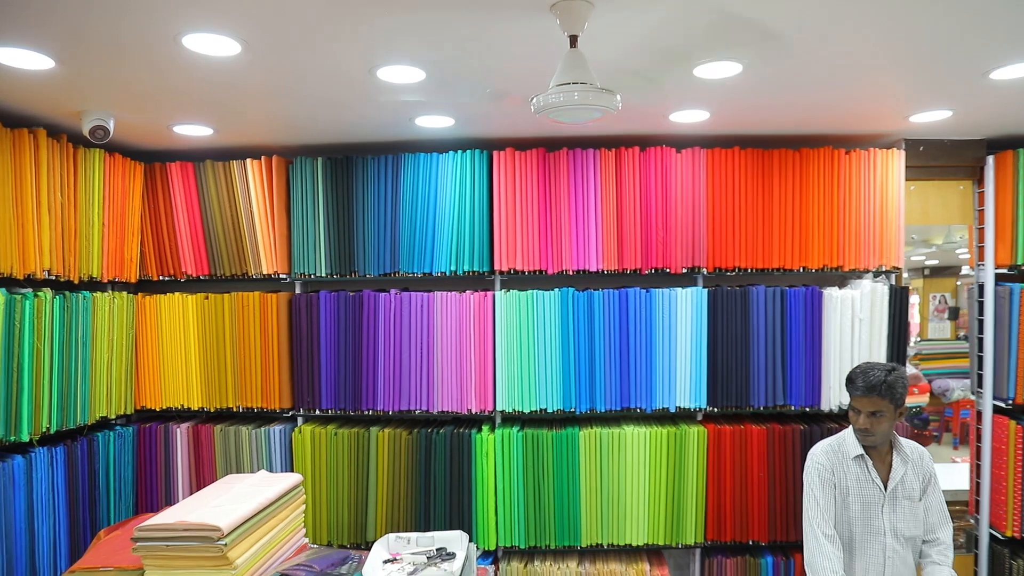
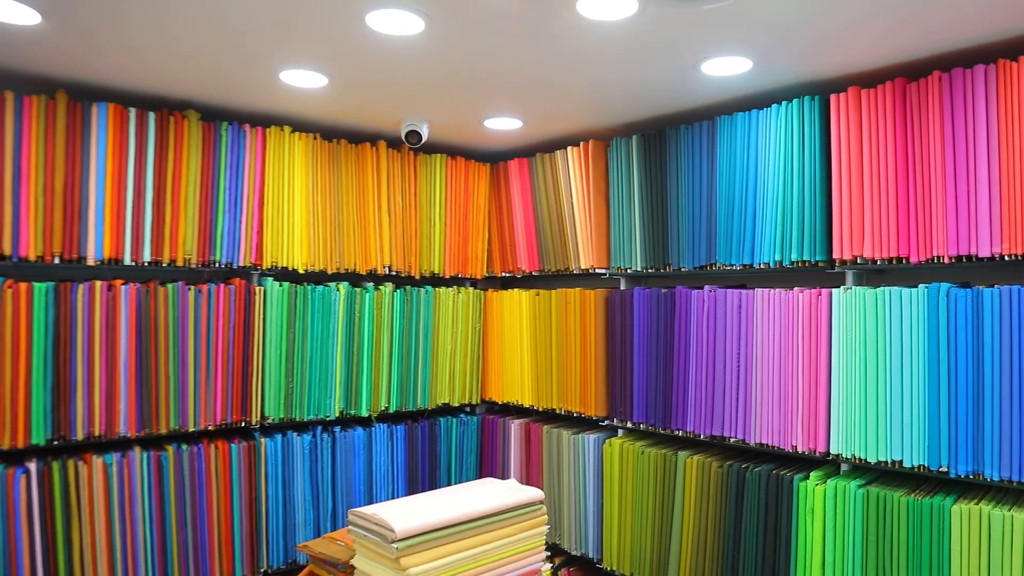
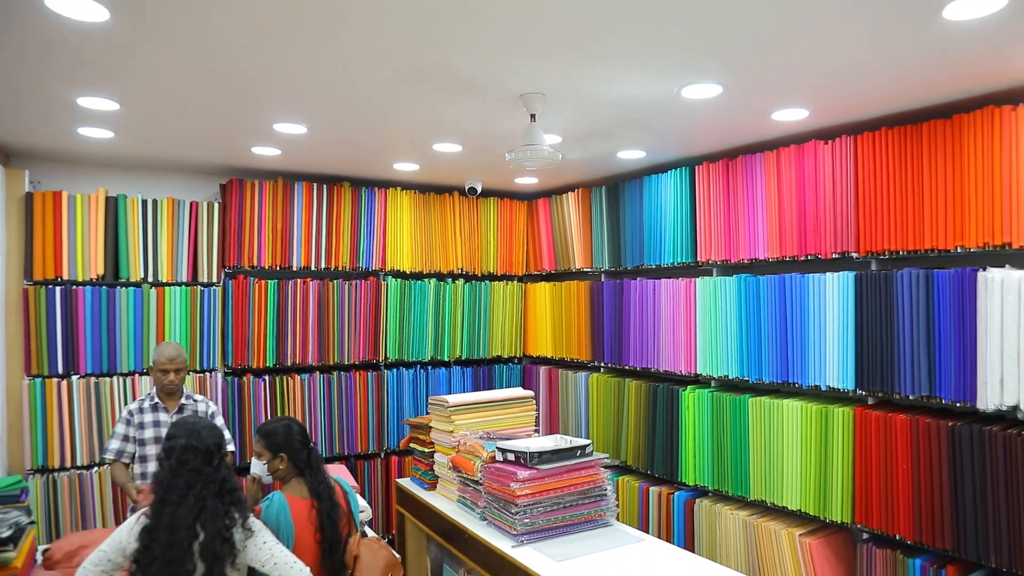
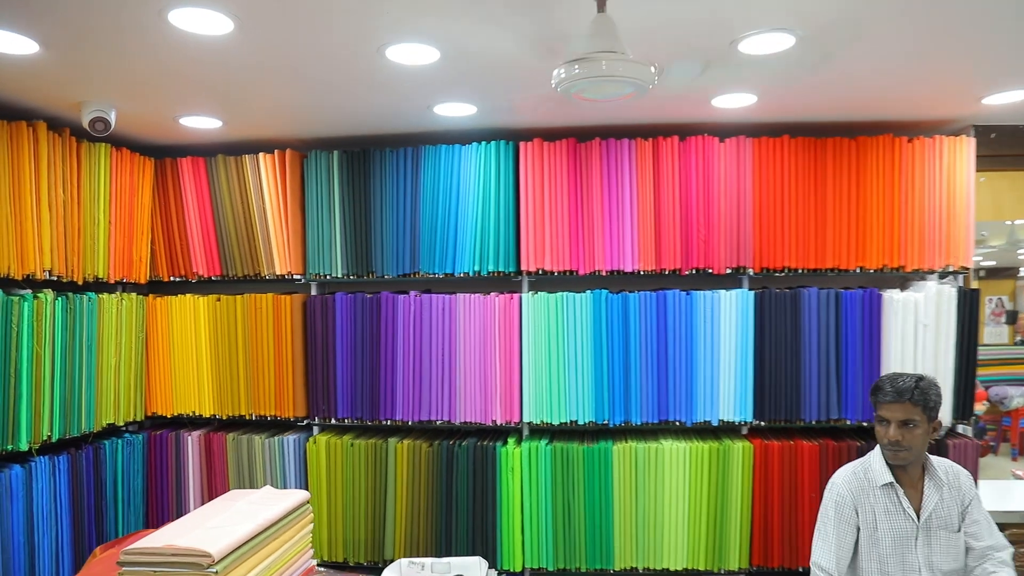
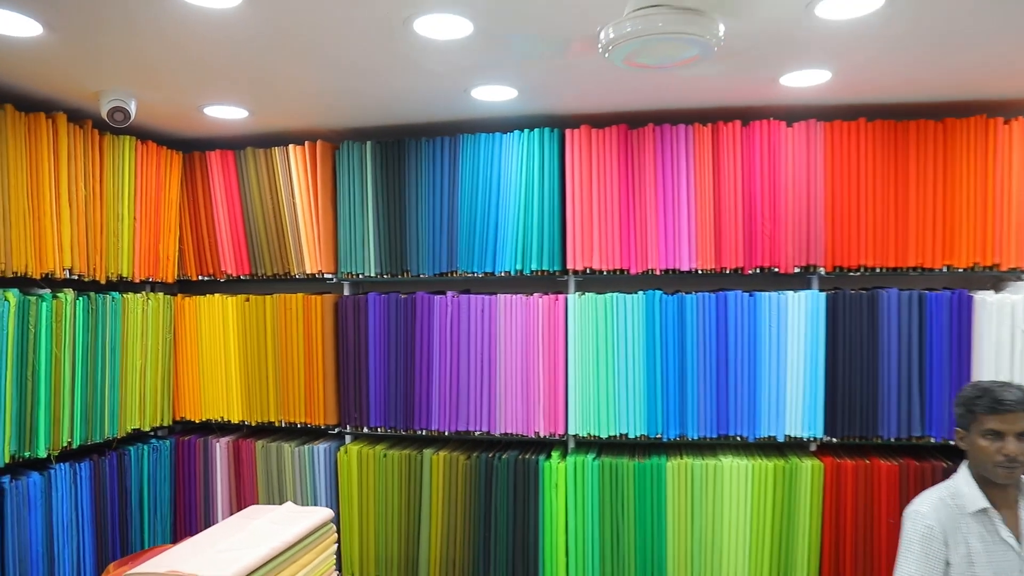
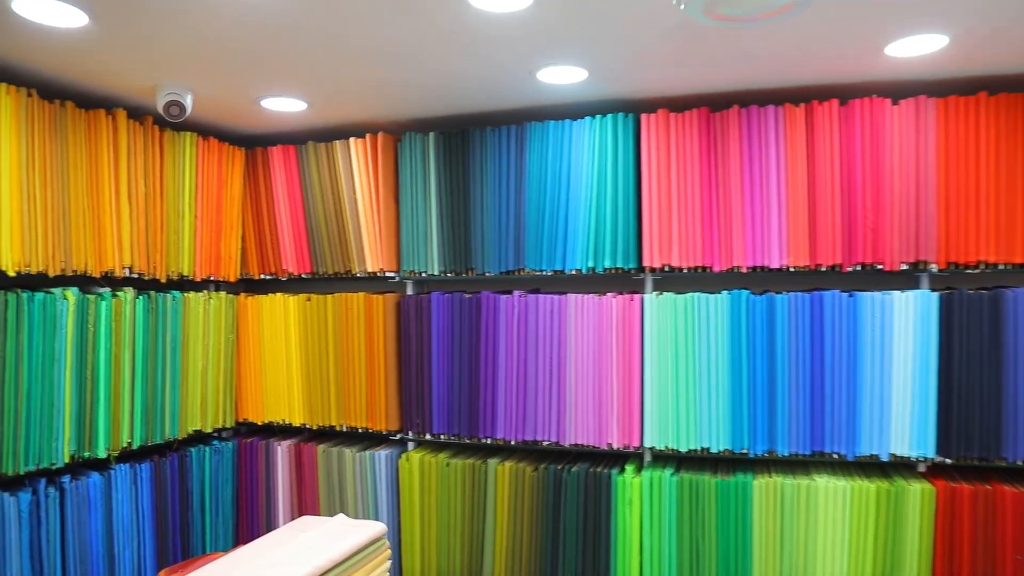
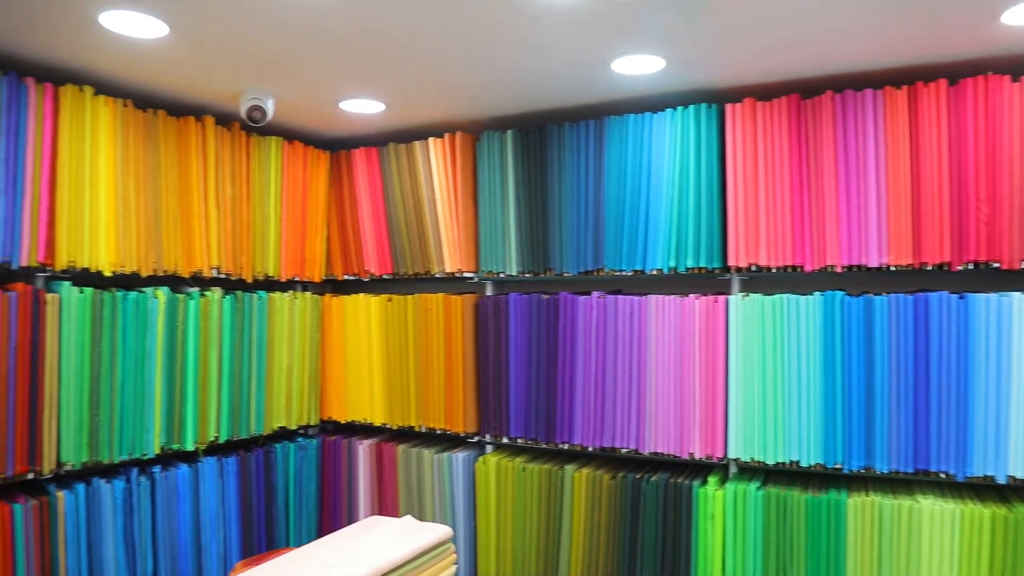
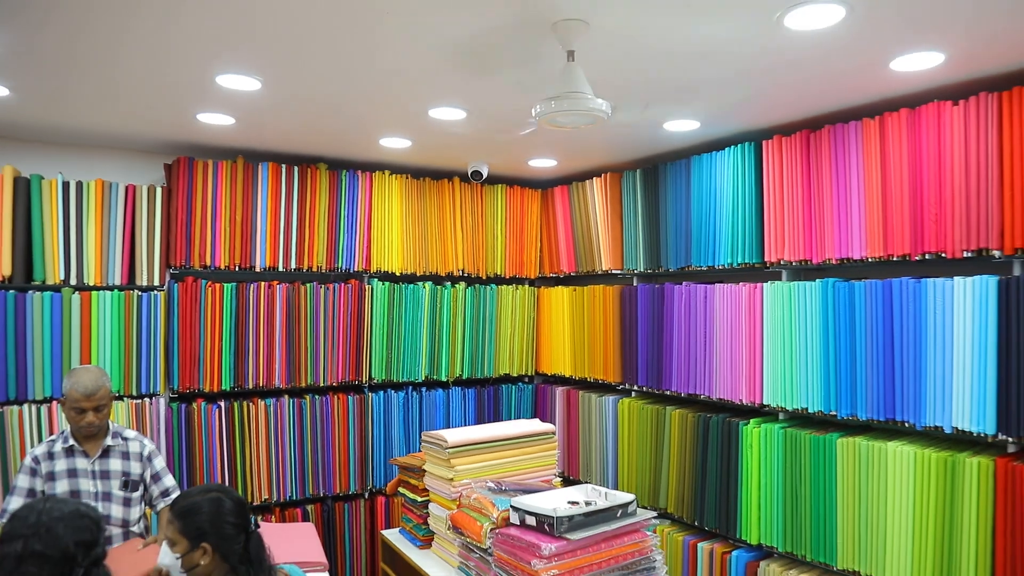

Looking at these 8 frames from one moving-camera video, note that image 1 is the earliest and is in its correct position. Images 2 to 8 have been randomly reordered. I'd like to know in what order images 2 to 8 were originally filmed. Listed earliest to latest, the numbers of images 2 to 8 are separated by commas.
4, 5, 6, 7, 2, 8, 3
